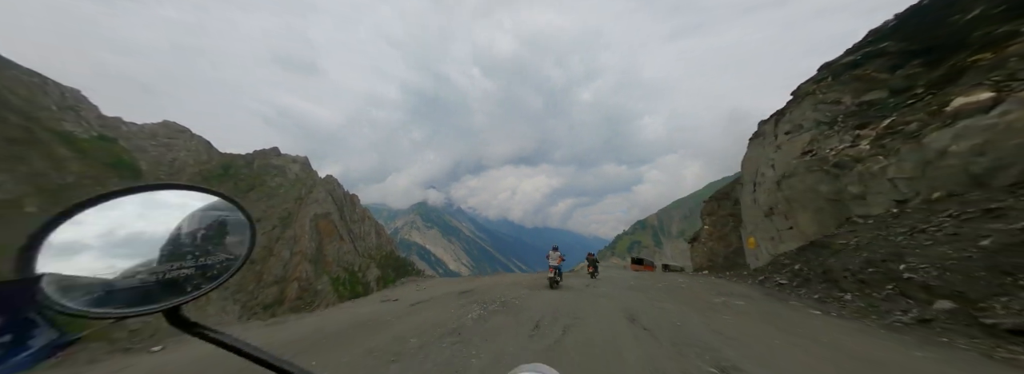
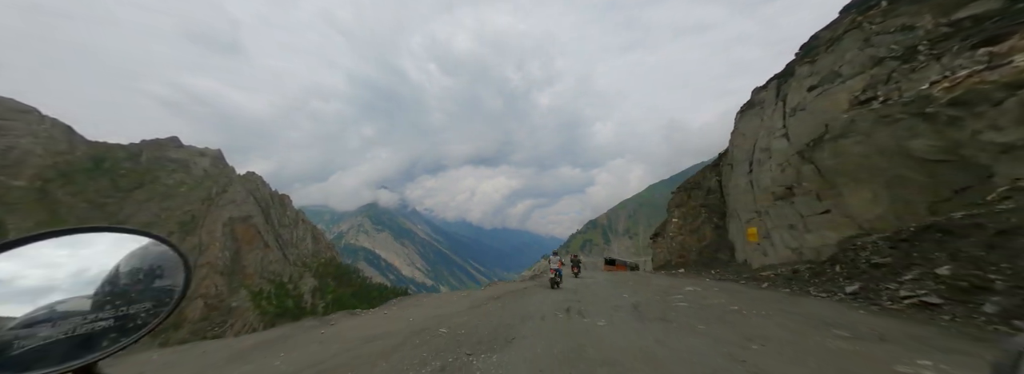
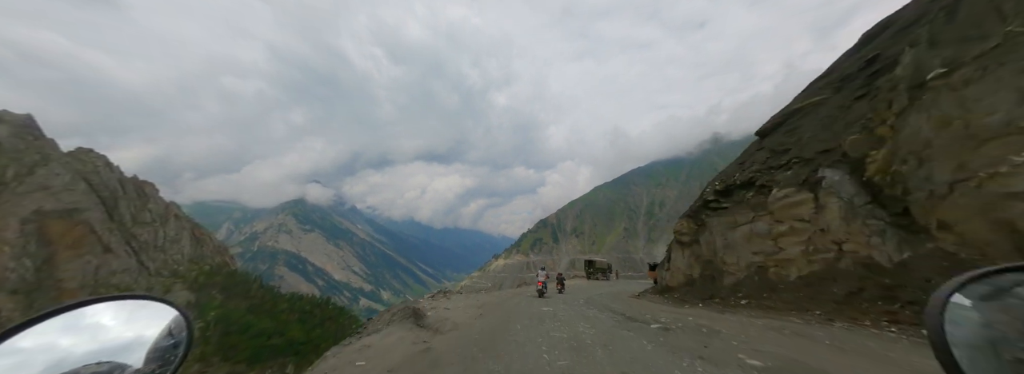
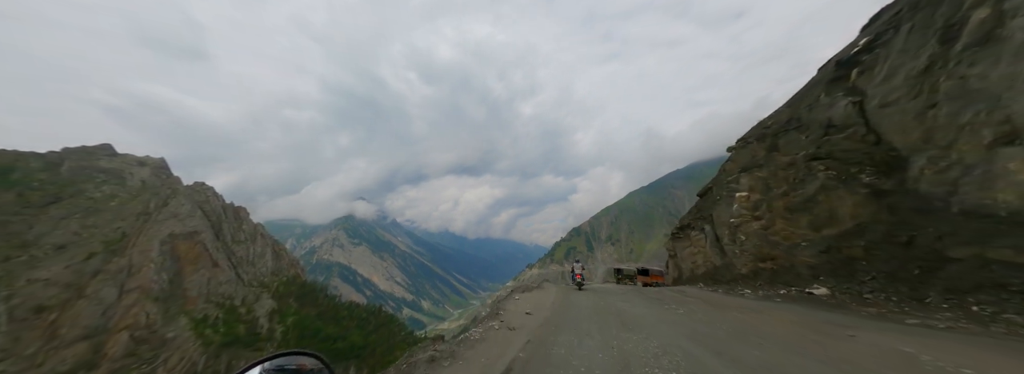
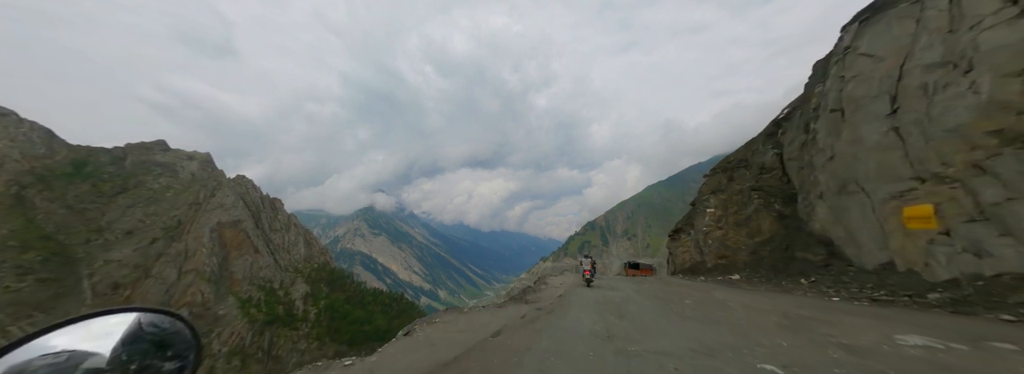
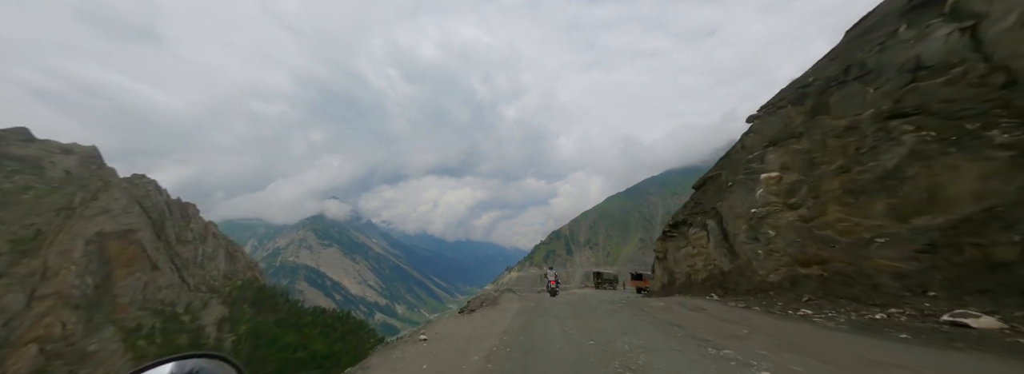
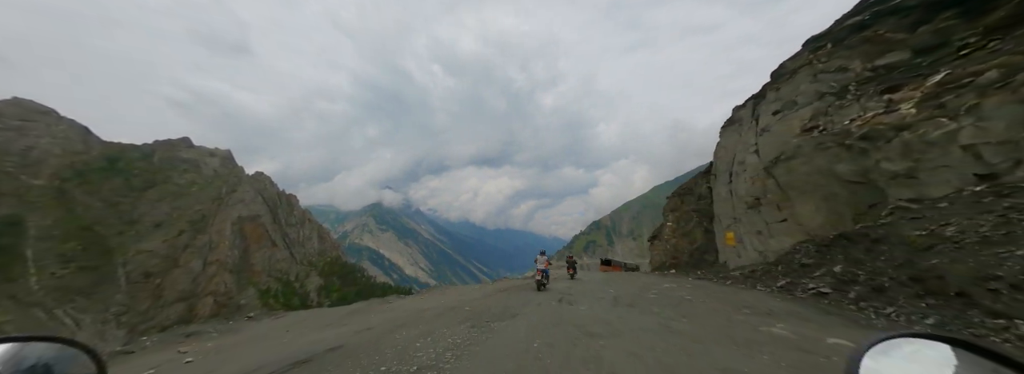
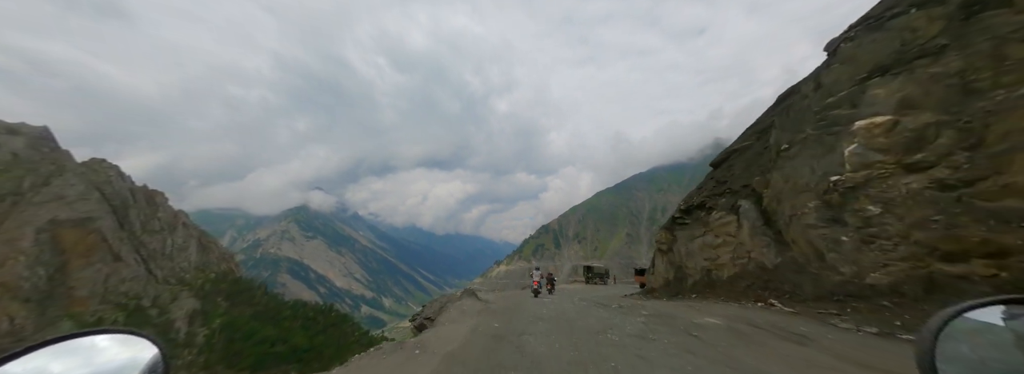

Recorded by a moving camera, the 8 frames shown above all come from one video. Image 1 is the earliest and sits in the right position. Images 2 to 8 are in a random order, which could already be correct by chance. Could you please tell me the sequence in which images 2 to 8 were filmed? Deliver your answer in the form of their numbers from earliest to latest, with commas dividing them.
7, 2, 5, 4, 6, 8, 3
